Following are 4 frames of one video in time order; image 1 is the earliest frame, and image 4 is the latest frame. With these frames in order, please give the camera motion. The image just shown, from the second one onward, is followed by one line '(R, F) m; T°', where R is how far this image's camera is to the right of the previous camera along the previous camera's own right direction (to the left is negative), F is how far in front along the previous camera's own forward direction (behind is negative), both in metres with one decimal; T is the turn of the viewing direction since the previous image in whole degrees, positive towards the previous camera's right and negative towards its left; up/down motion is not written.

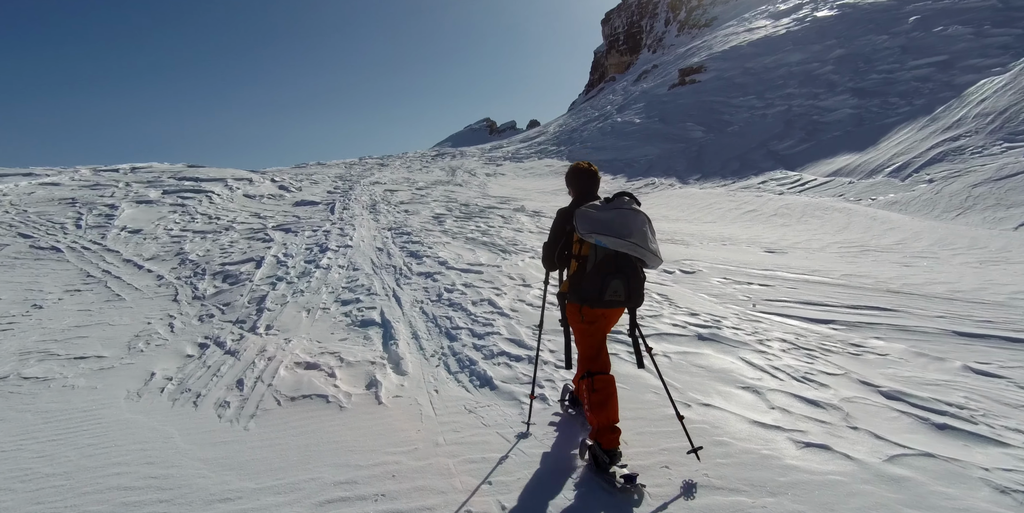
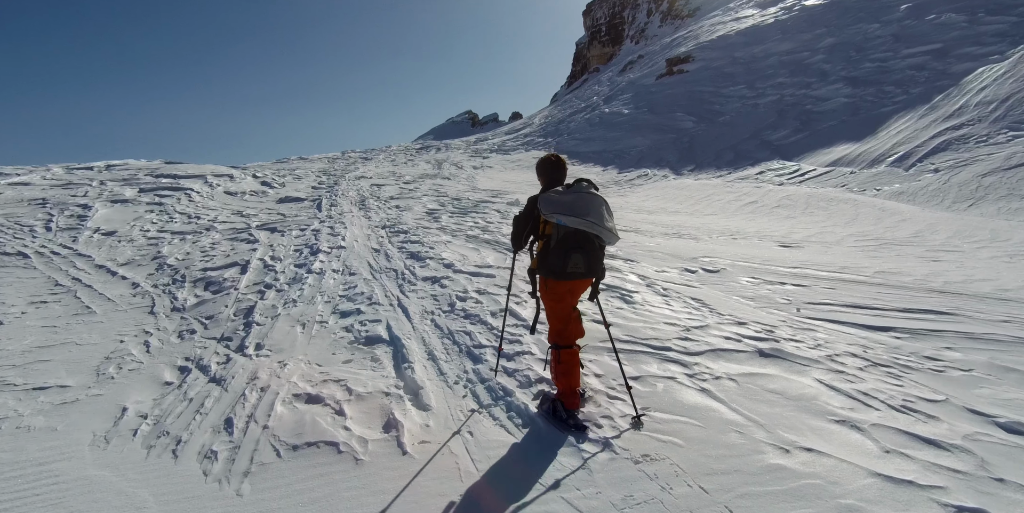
(-0.4, +0.5) m; +2°
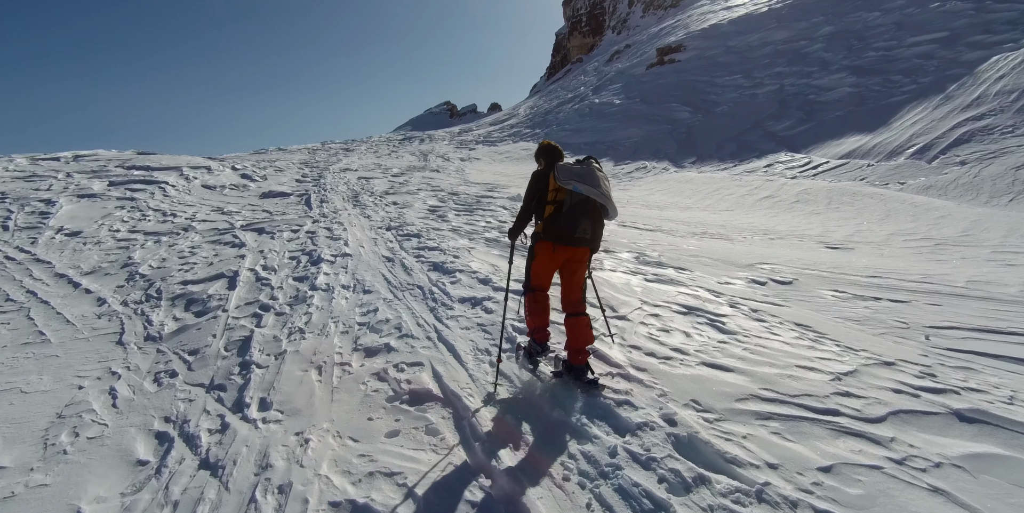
(-0.8, +1.0) m; +2°
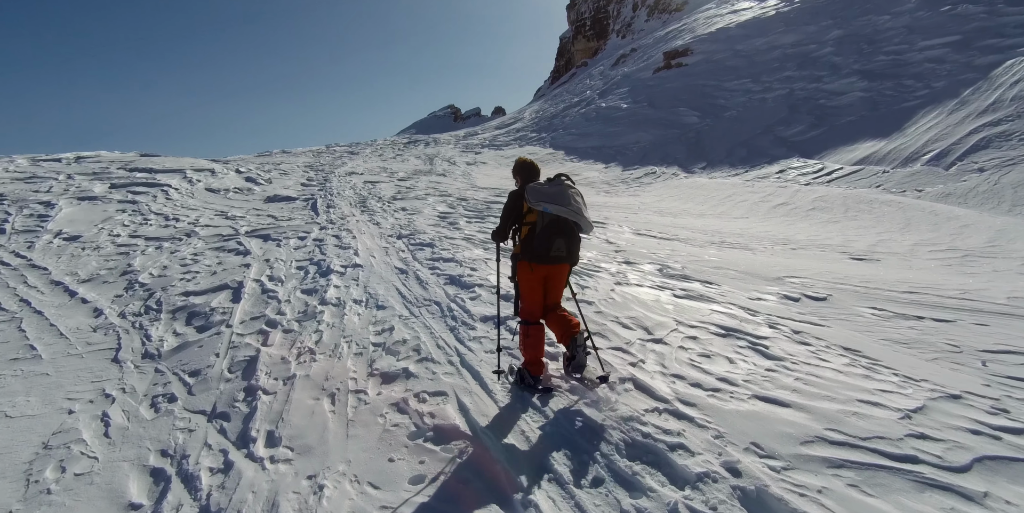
(-0.2, +0.3) m; 0°
